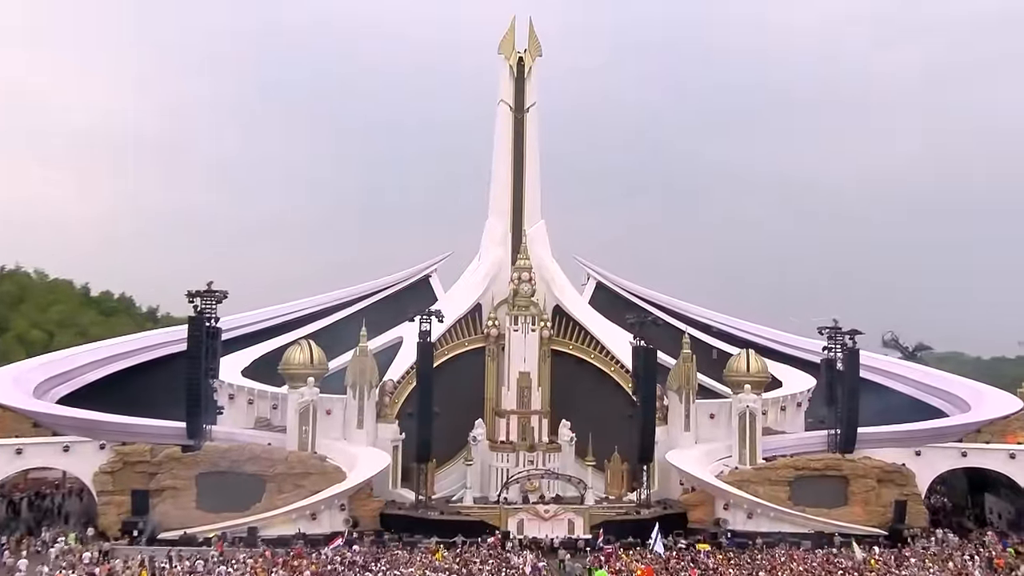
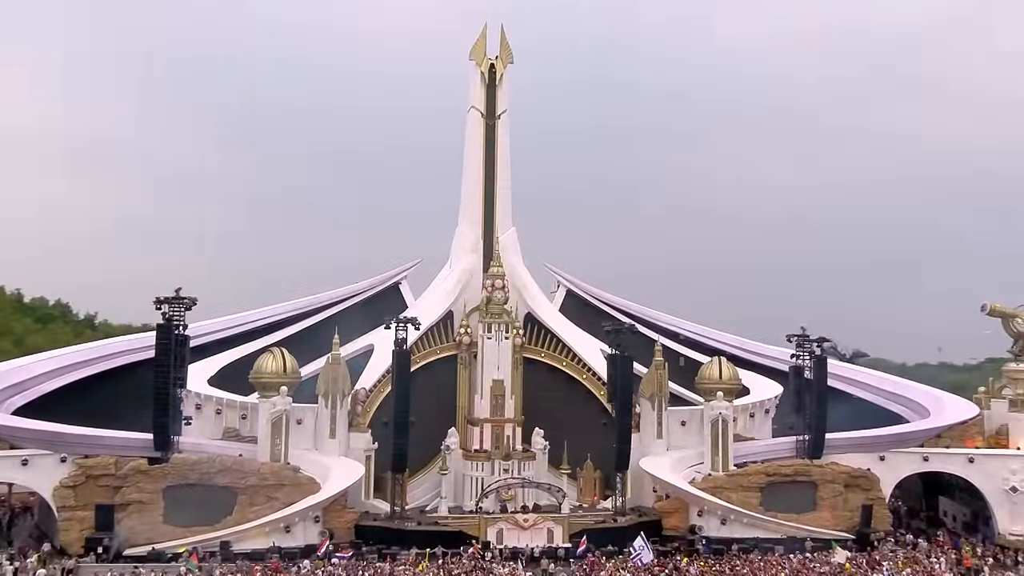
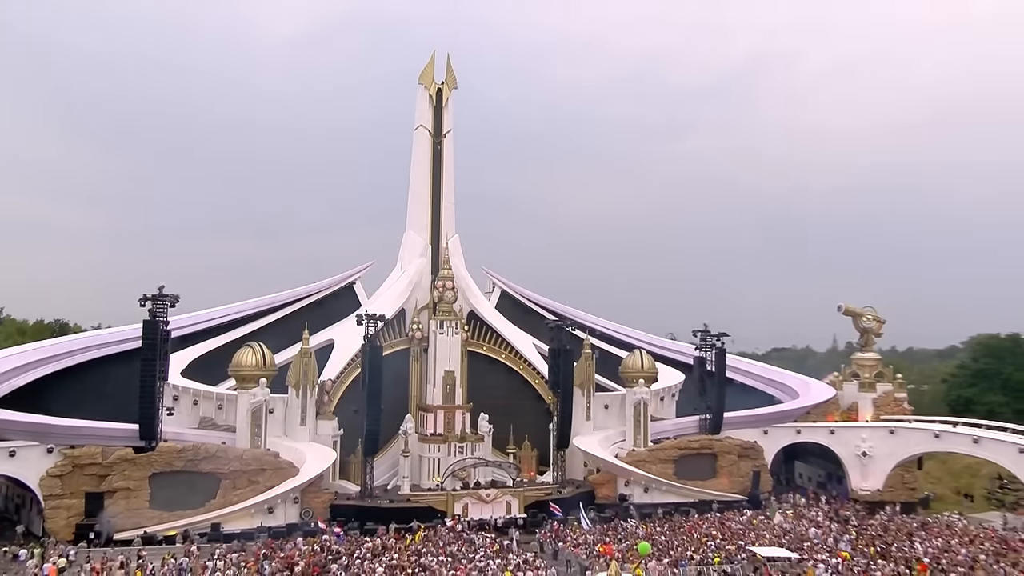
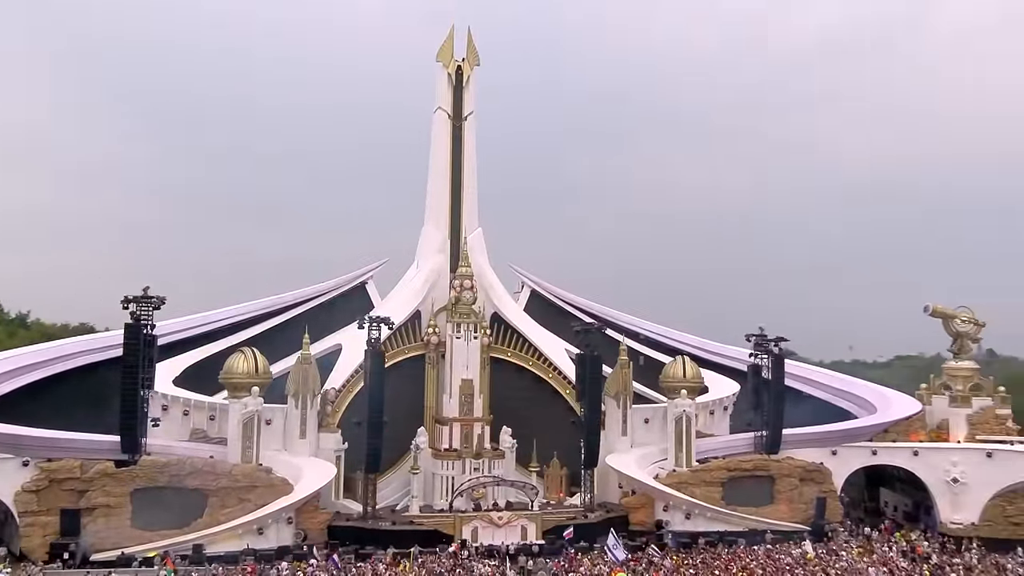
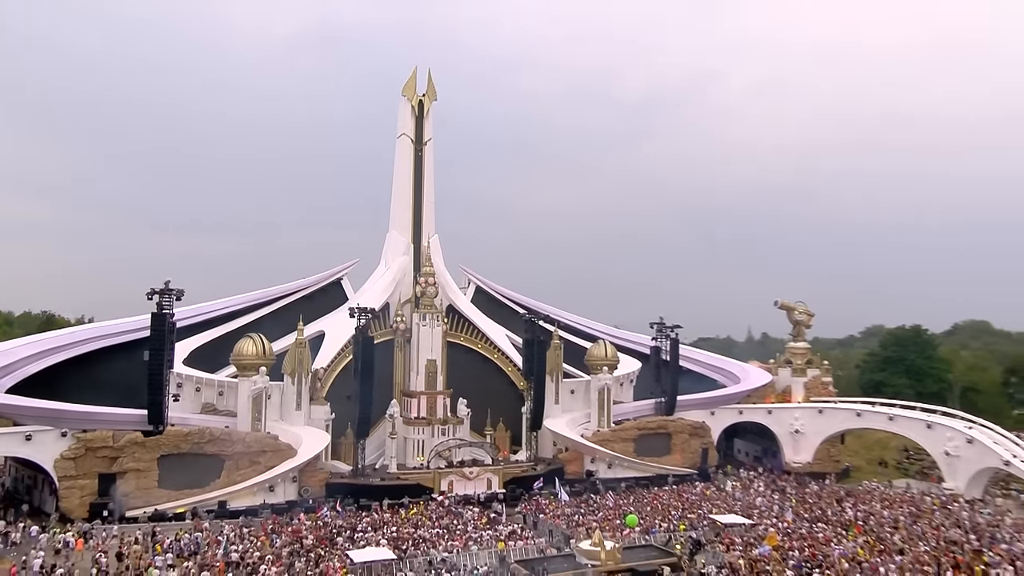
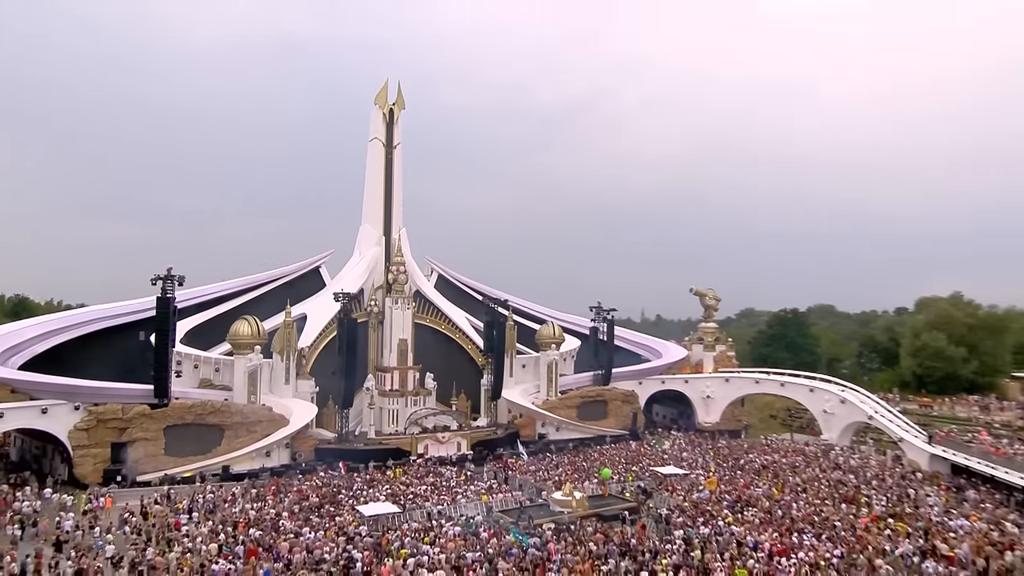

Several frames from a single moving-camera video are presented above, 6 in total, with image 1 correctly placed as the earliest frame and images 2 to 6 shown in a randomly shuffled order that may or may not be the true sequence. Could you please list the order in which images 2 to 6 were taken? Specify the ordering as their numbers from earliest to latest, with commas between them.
2, 4, 3, 5, 6
